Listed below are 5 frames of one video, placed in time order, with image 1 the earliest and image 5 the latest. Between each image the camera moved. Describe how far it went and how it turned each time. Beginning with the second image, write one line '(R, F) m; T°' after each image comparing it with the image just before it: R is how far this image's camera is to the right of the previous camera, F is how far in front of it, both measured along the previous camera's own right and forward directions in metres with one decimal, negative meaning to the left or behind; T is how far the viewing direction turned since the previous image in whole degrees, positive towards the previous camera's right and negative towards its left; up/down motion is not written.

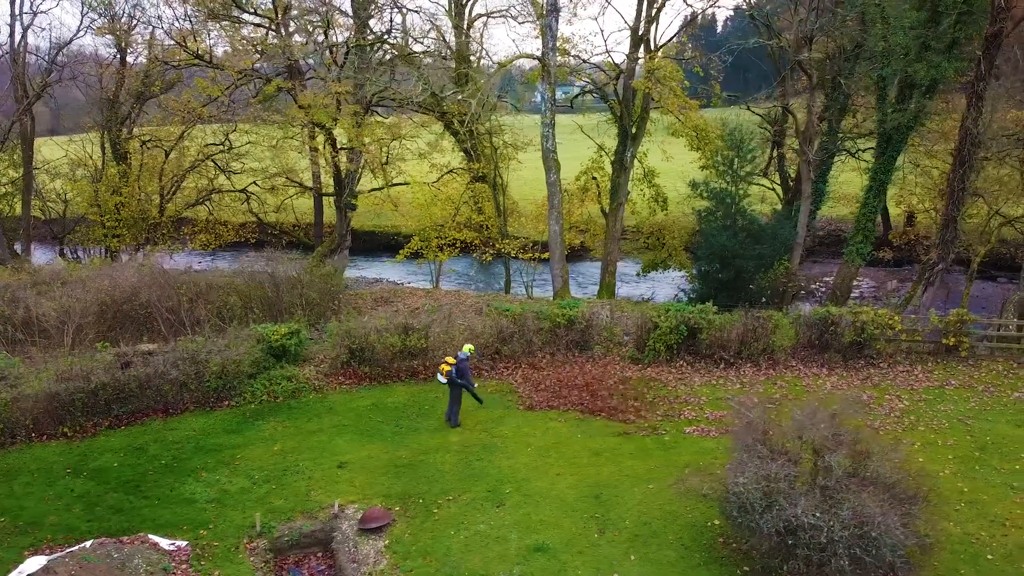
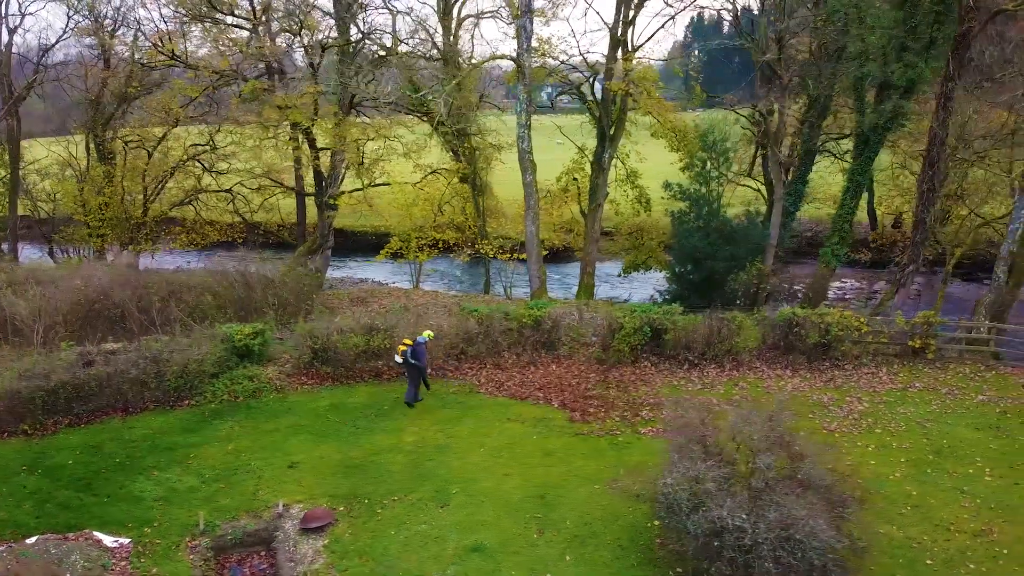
(+1.0, 0.0) m; -1°
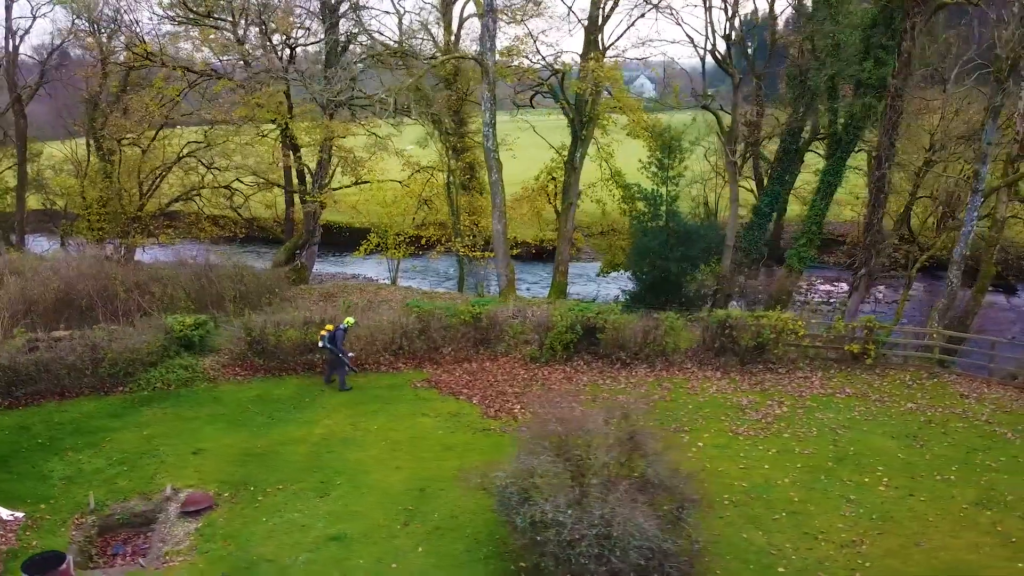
(+2.7, 0.0) m; -4°
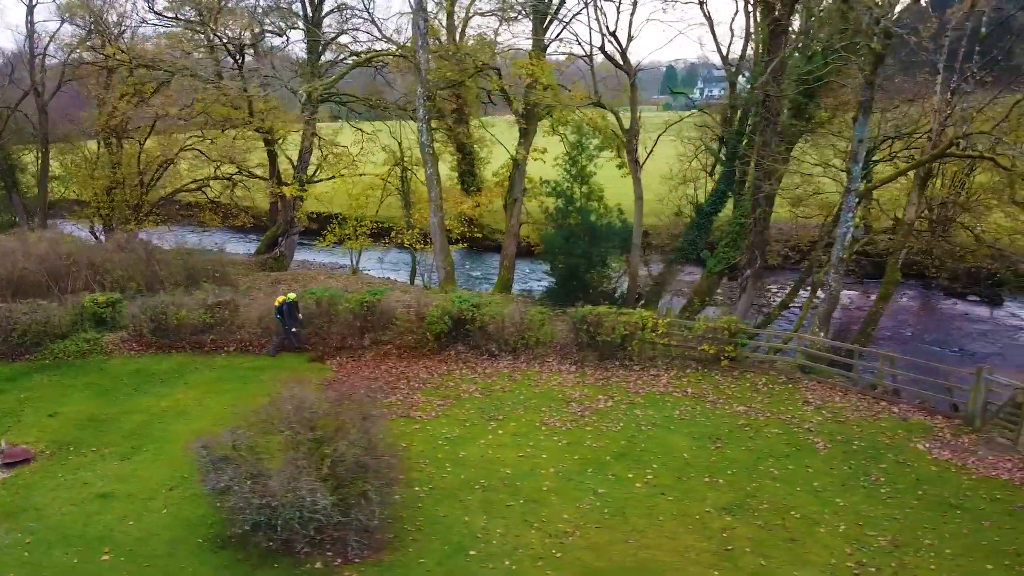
(+5.3, -0.1) m; -7°
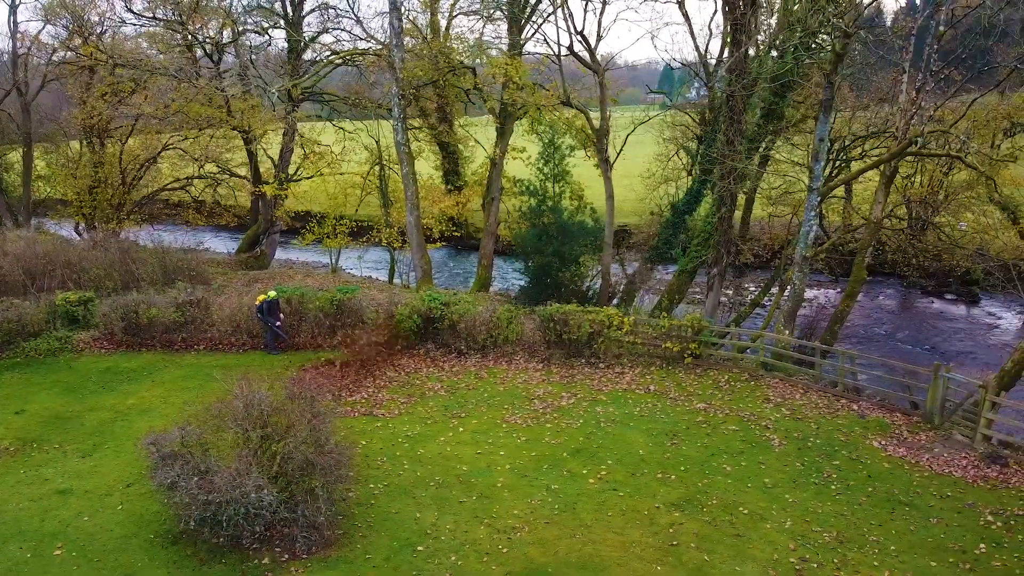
(+0.7, -0.1) m; 0°
